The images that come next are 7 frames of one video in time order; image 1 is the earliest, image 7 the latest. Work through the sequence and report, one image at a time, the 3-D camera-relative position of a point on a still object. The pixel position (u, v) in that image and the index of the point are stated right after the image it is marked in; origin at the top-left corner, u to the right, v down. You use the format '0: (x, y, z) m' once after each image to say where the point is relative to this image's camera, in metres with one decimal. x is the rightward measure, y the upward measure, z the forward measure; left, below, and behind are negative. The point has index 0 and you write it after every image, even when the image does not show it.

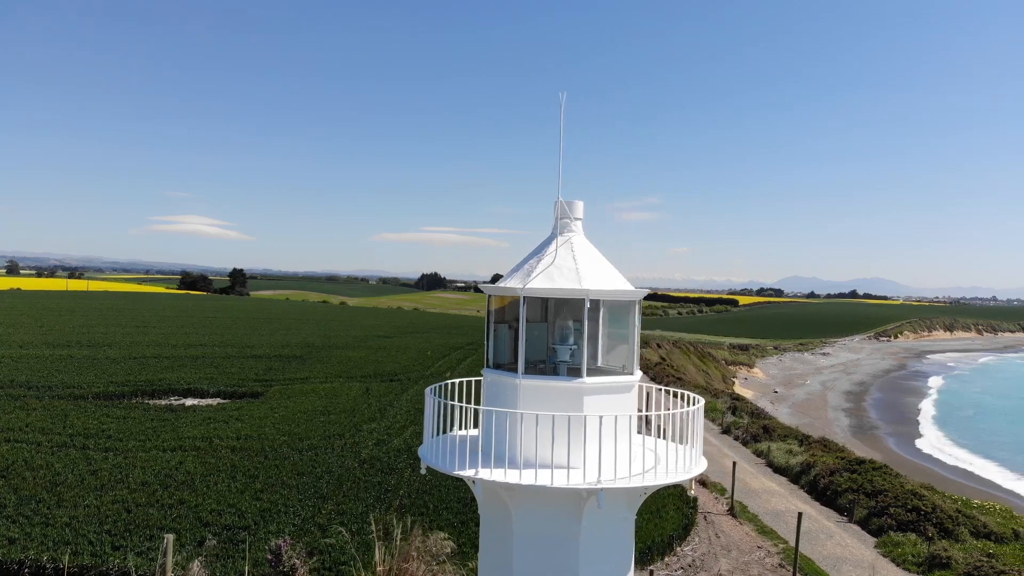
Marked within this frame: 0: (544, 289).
0: (+0.3, 0.0, +6.3) m
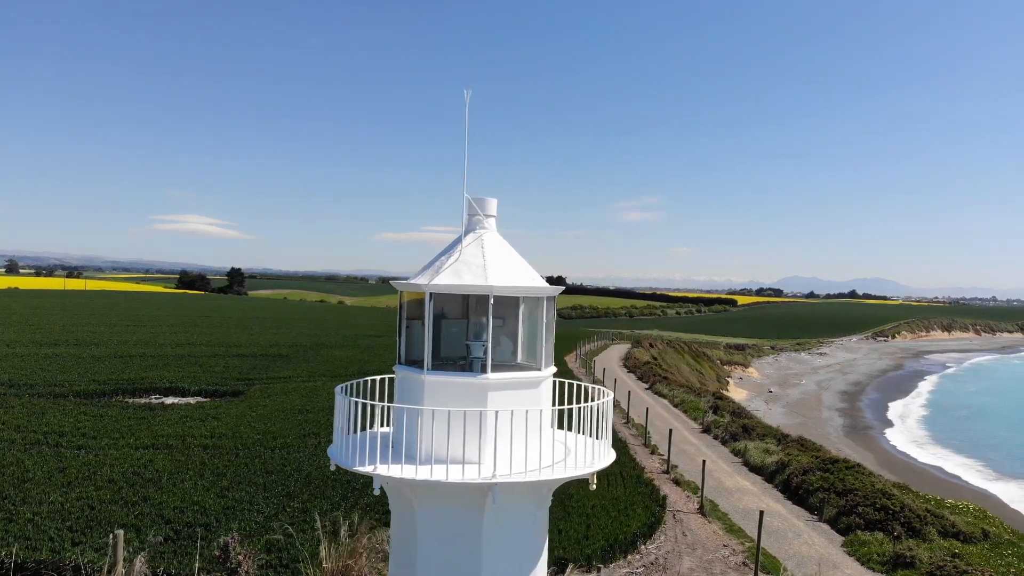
0: (-0.7, 0.0, +6.3) m
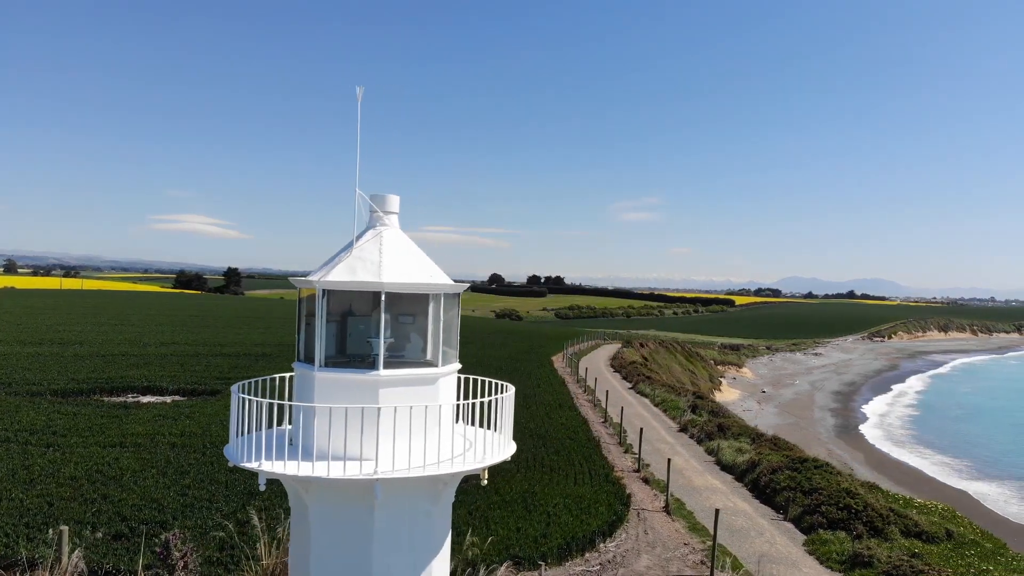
0: (-1.7, +0.1, +6.4) m
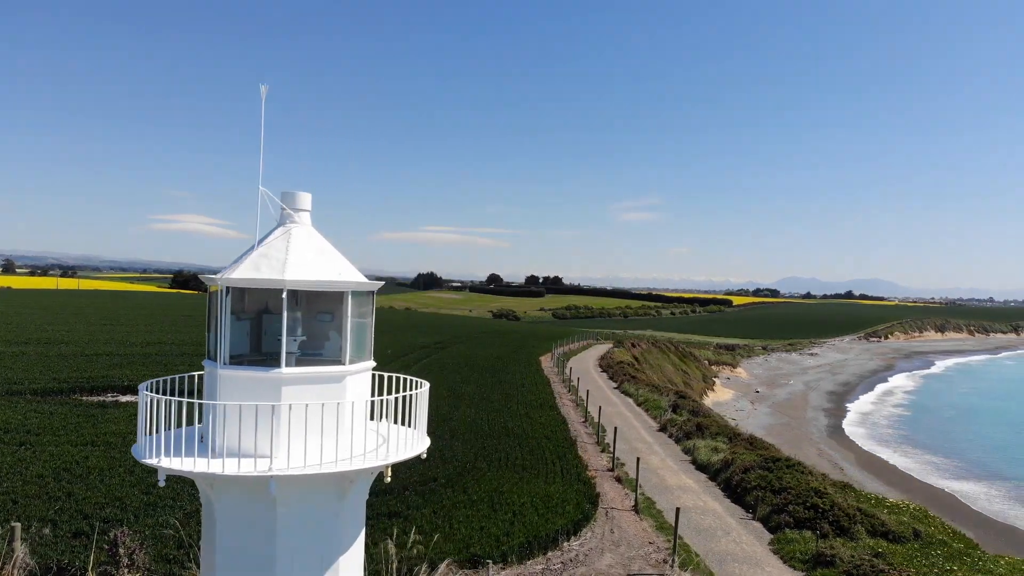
0: (-2.7, +0.1, +6.4) m
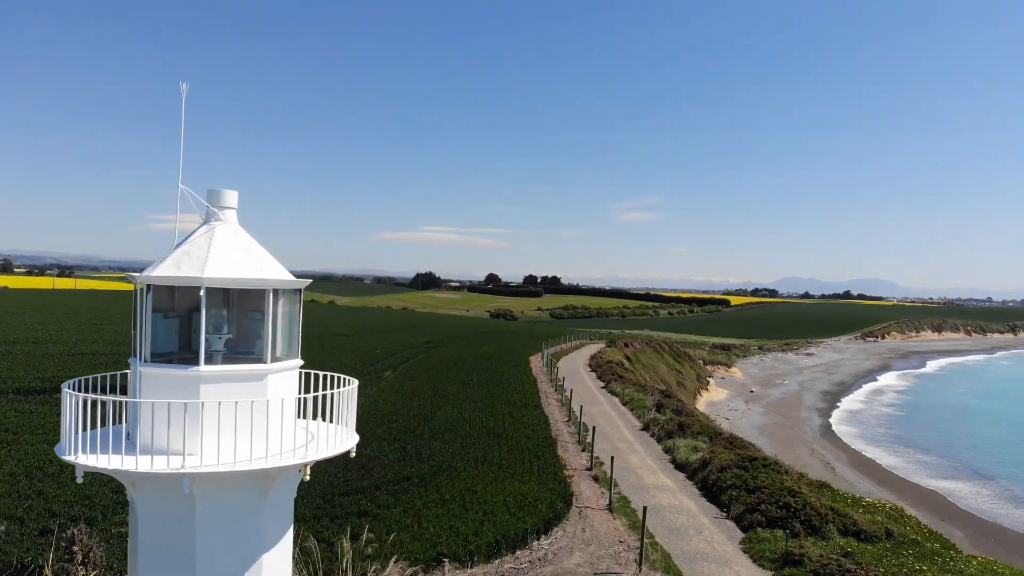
0: (-3.5, +0.1, +6.4) m
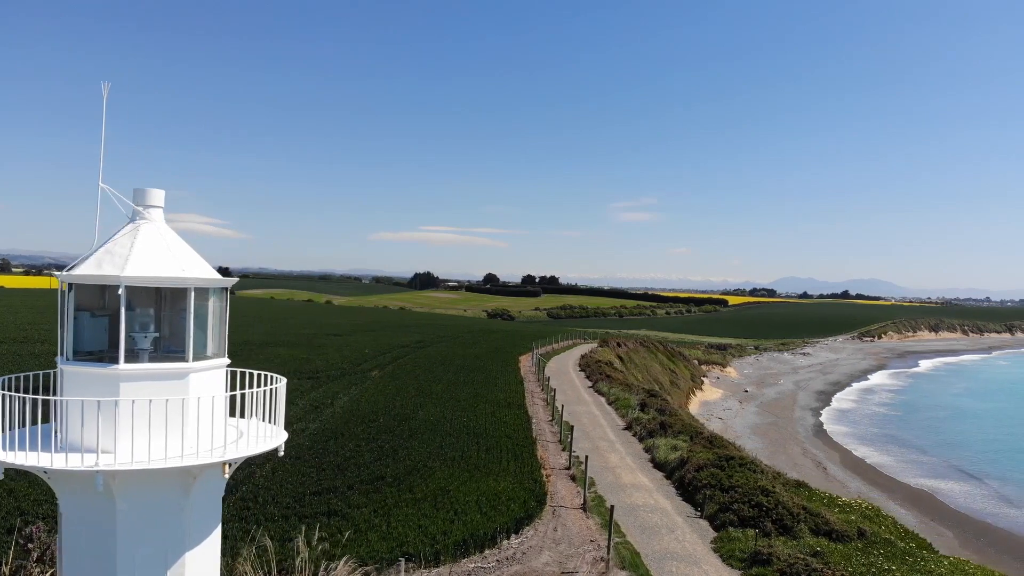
0: (-4.3, +0.1, +6.4) m
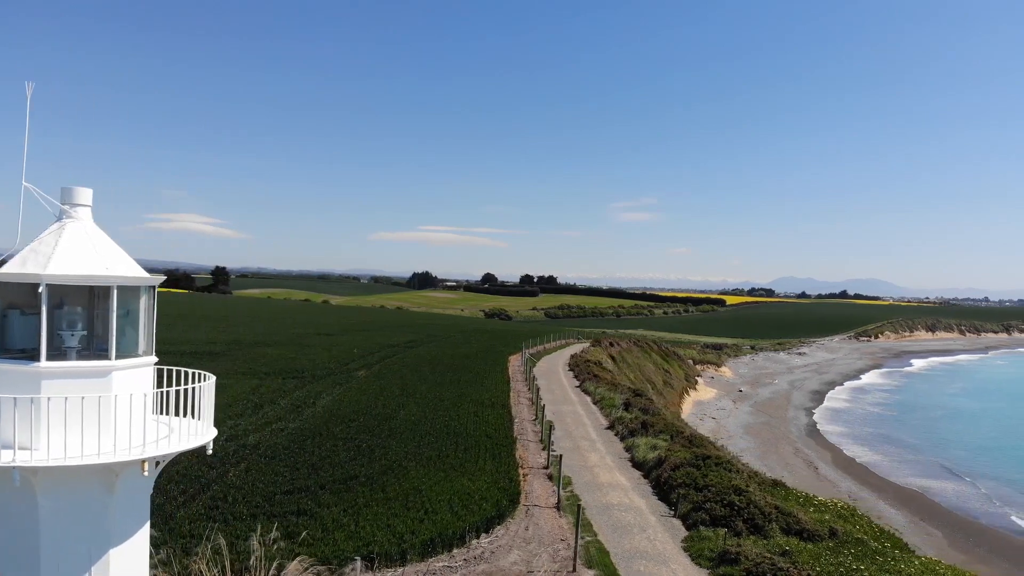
0: (-5.1, +0.1, +6.4) m
